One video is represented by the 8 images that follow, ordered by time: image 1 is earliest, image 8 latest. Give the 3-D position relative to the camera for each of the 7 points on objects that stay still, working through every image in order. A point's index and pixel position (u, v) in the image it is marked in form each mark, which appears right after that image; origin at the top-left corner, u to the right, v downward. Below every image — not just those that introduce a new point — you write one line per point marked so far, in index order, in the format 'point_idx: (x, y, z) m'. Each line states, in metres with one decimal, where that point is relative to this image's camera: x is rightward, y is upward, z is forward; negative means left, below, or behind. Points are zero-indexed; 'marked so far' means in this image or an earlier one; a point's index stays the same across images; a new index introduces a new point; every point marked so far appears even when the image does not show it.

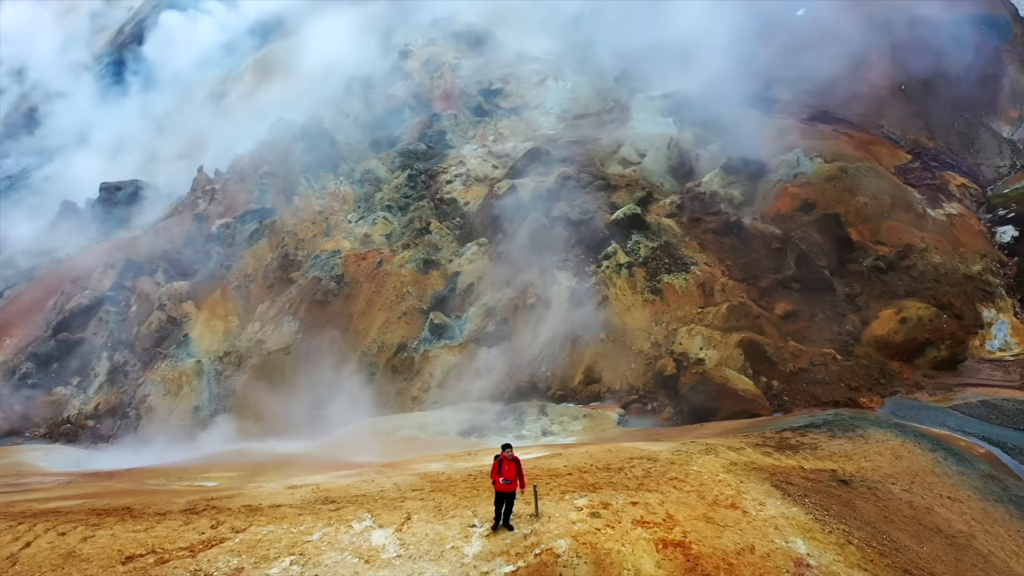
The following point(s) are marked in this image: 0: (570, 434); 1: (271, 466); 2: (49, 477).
0: (+1.1, -2.9, +16.2) m
1: (-3.9, -2.9, +13.3) m
2: (-7.0, -2.8, +12.4) m
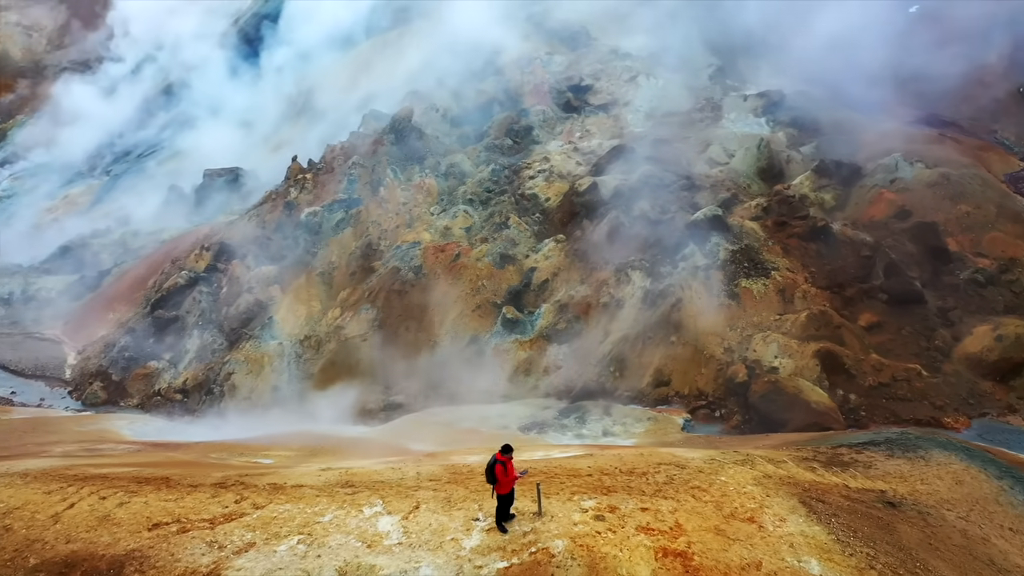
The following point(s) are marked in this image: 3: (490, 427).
0: (+2.2, -2.9, +16.0) m
1: (-3.1, -2.7, +13.7) m
2: (-6.3, -2.5, +13.2) m
3: (-0.5, -2.8, +16.5) m
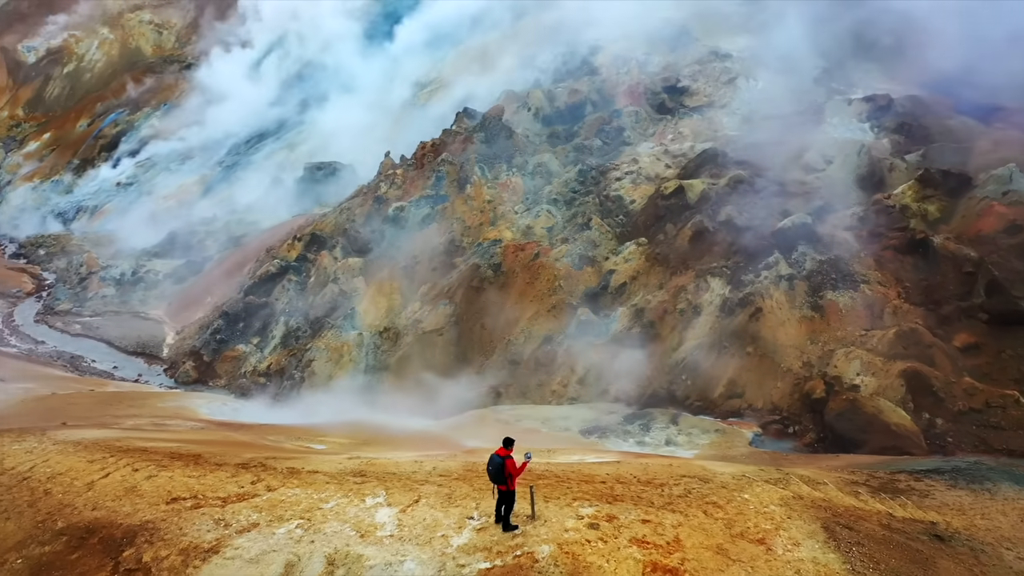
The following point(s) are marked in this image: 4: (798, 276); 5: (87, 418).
0: (+3.4, -3.0, +15.5) m
1: (-2.2, -2.5, +13.9) m
2: (-5.4, -2.2, +13.8) m
3: (+0.7, -2.8, +16.4) m
4: (+6.8, +0.3, +19.8) m
5: (-7.2, -2.2, +13.9) m
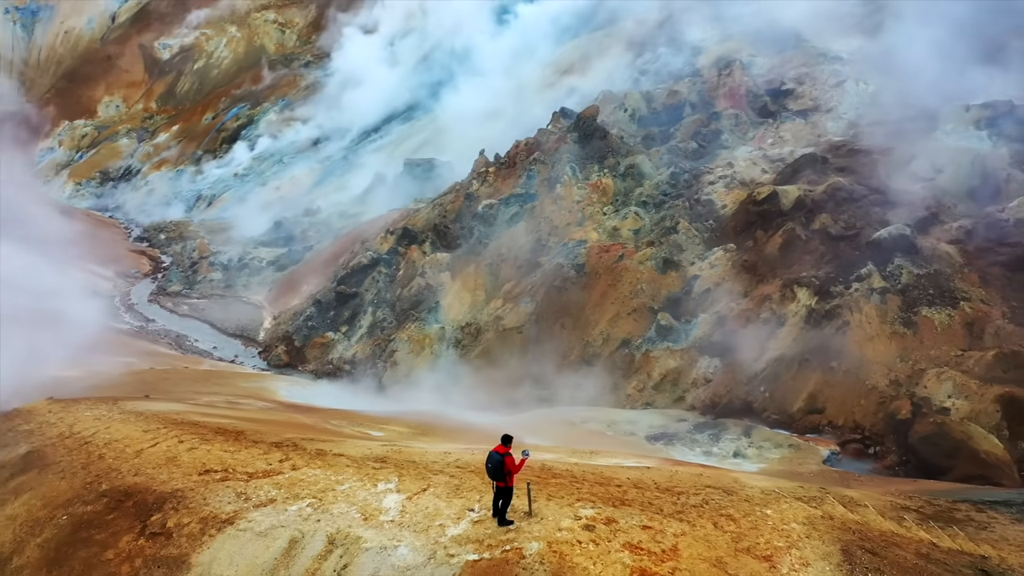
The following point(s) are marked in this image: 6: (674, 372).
0: (+4.5, -3.1, +15.1) m
1: (-1.2, -2.4, +14.2) m
2: (-4.4, -2.0, +14.5) m
3: (+2.0, -2.8, +16.2) m
4: (+8.6, 0.0, +18.8) m
5: (-6.1, -1.8, +14.8) m
6: (+3.9, -2.0, +19.9) m
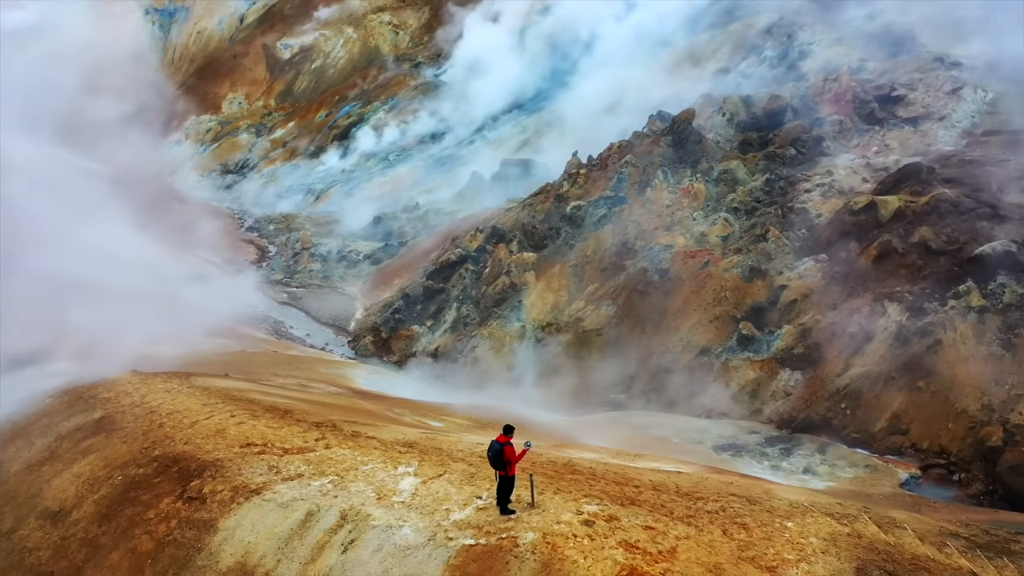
0: (+5.6, -3.3, +14.5) m
1: (-0.1, -2.4, +14.4) m
2: (-3.3, -1.8, +15.1) m
3: (+3.2, -2.9, +16.0) m
4: (+10.2, -0.4, +17.7) m
5: (-4.9, -1.6, +15.6) m
6: (+5.6, -2.2, +19.4) m
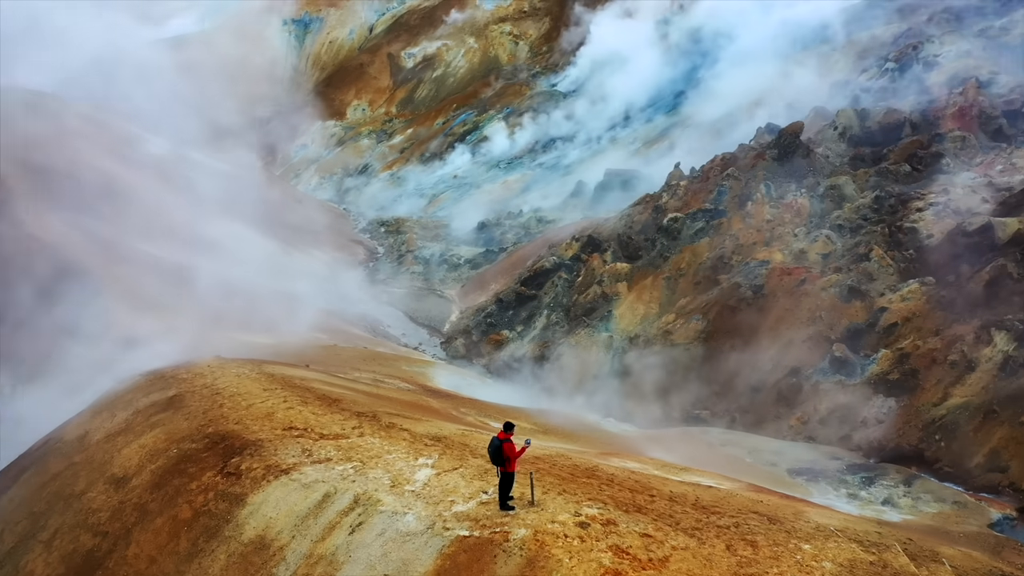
0: (+6.6, -3.7, +13.8) m
1: (+1.0, -2.5, +14.4) m
2: (-2.0, -1.8, +15.5) m
3: (+4.5, -3.2, +15.6) m
4: (+11.8, -1.1, +16.3) m
5: (-3.5, -1.5, +16.4) m
6: (+7.4, -2.7, +18.6) m
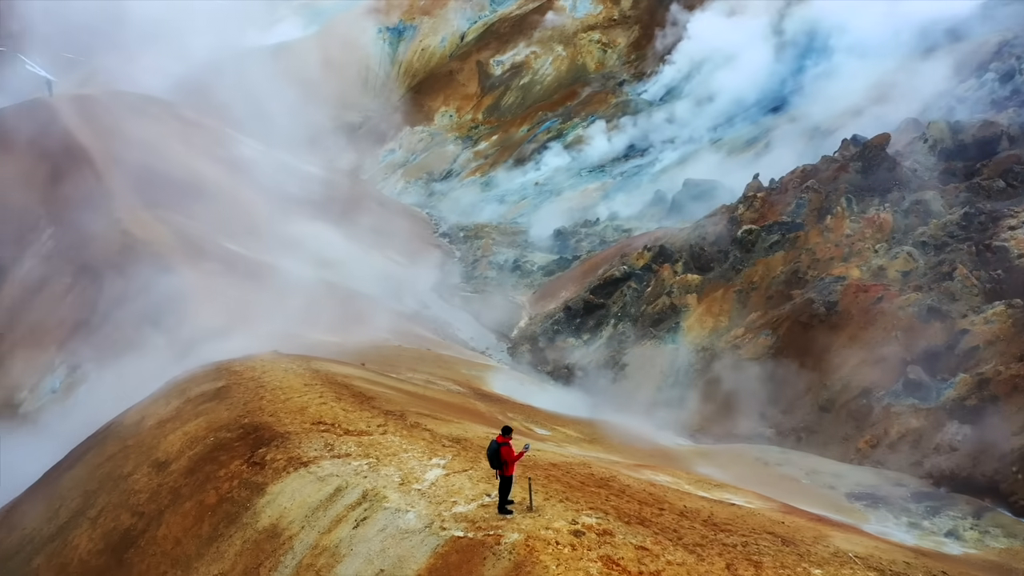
0: (+7.3, -4.0, +13.0) m
1: (+1.8, -2.7, +14.3) m
2: (-1.0, -1.9, +15.7) m
3: (+5.4, -3.5, +15.1) m
4: (+12.8, -1.6, +15.1) m
5: (-2.5, -1.5, +16.7) m
6: (+8.6, -3.1, +17.8) m
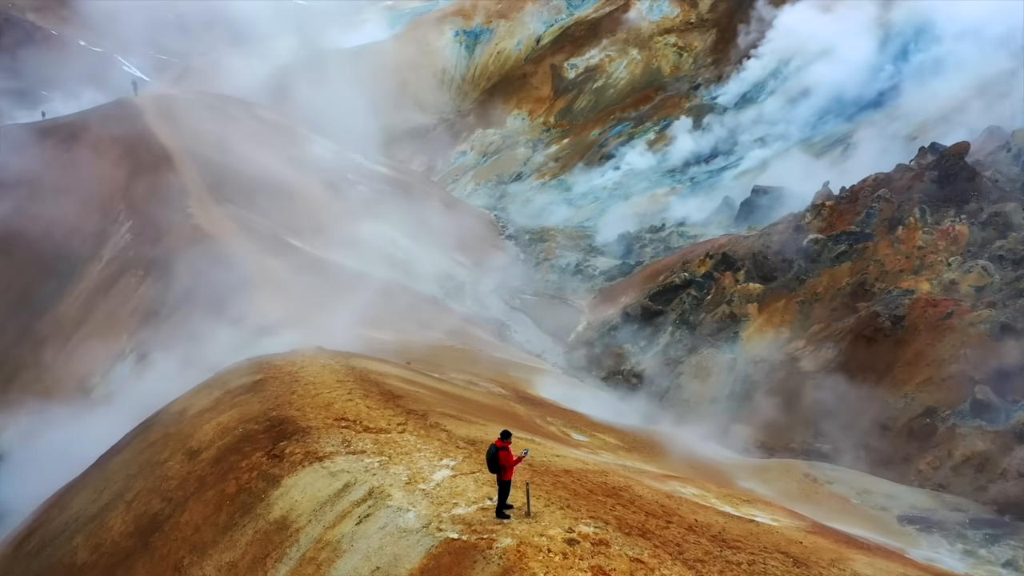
0: (+7.8, -4.3, +12.3) m
1: (+2.5, -2.8, +14.1) m
2: (-0.2, -1.9, +15.7) m
3: (+6.1, -3.7, +14.5) m
4: (+13.5, -2.1, +13.9) m
5: (-1.5, -1.5, +16.8) m
6: (+9.5, -3.4, +16.9) m
